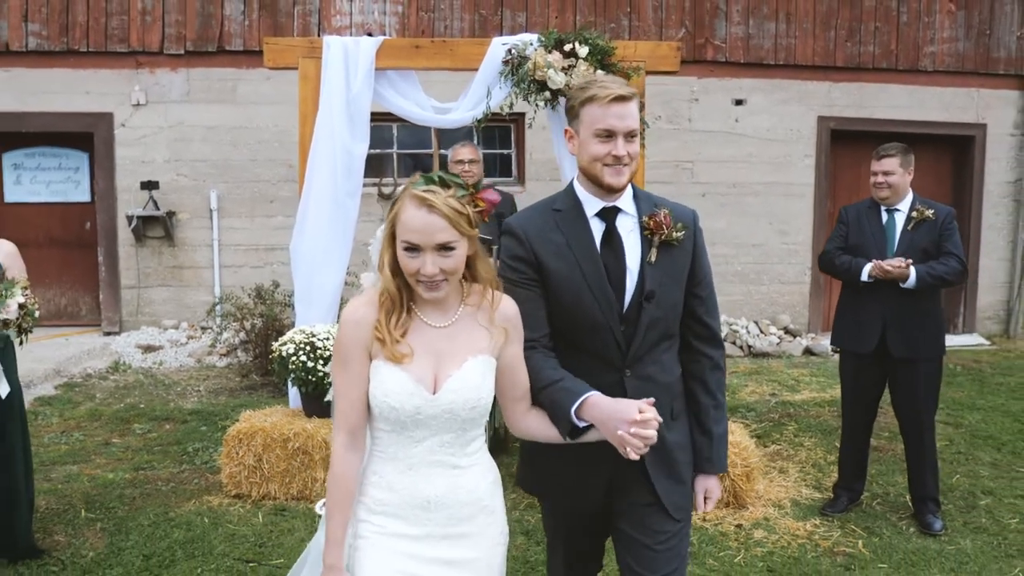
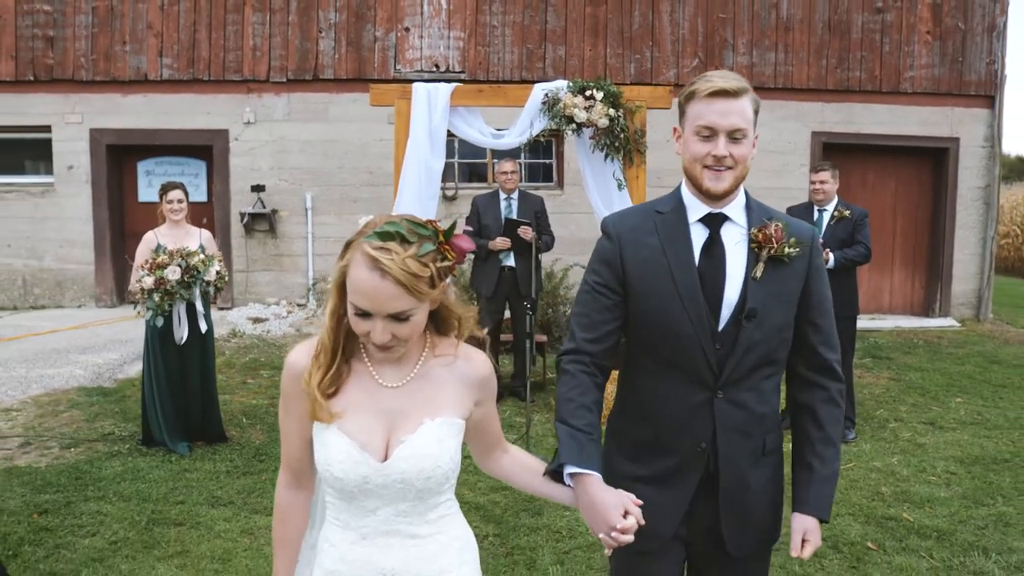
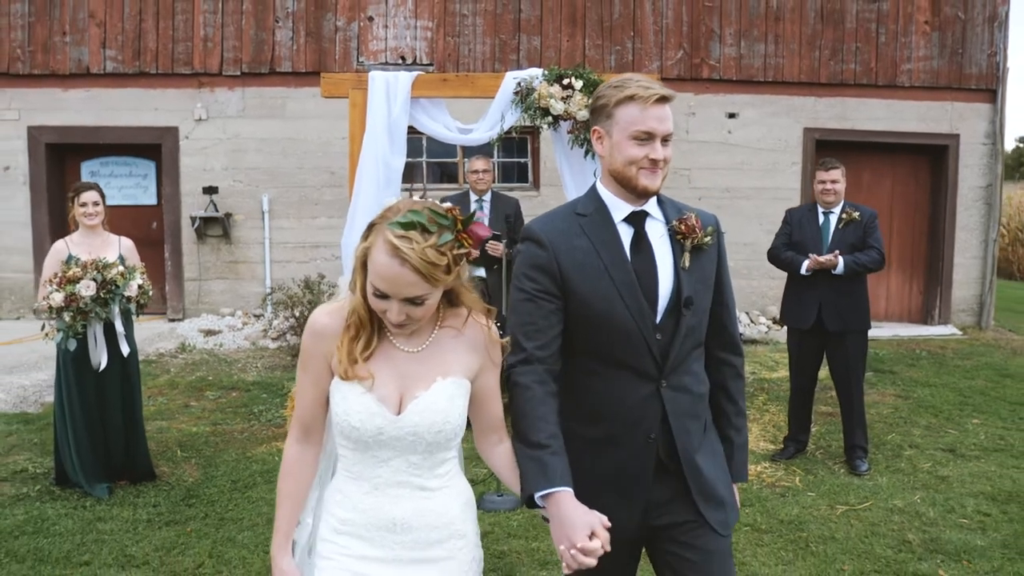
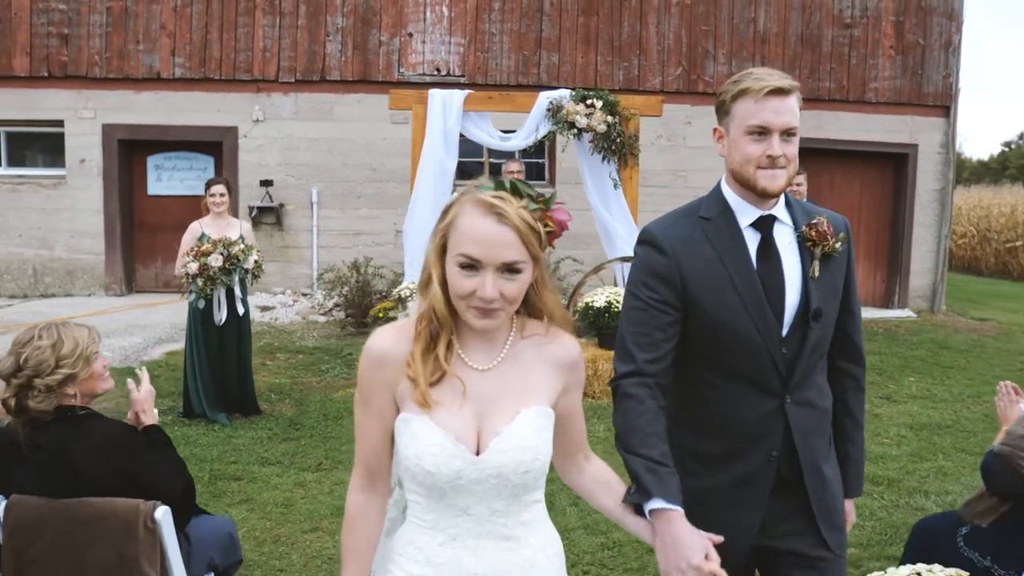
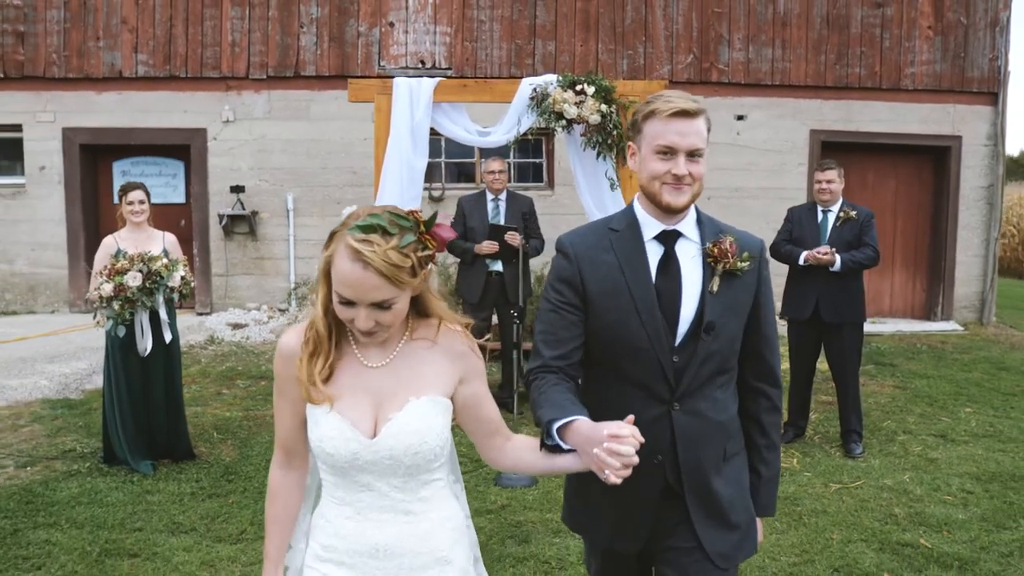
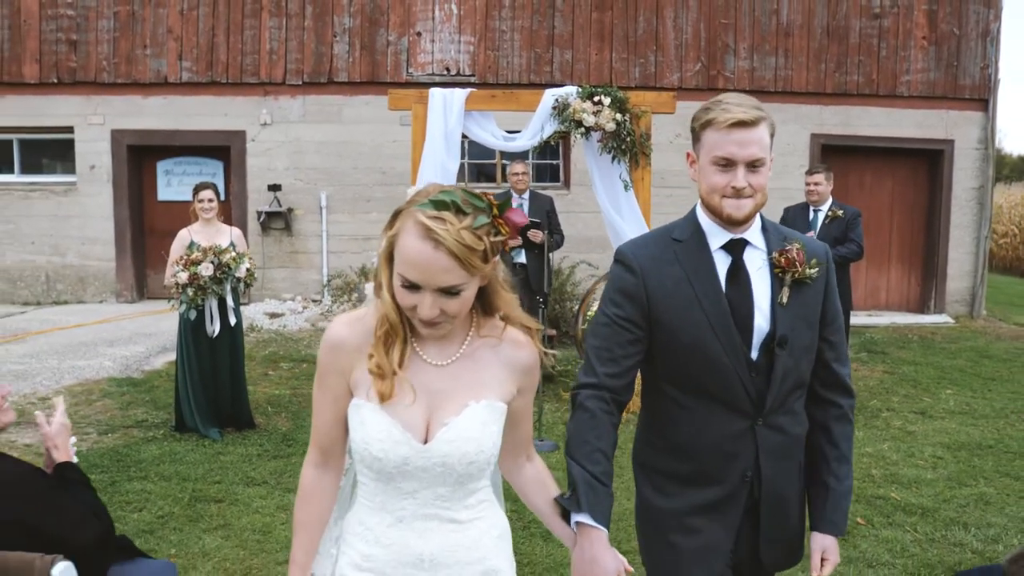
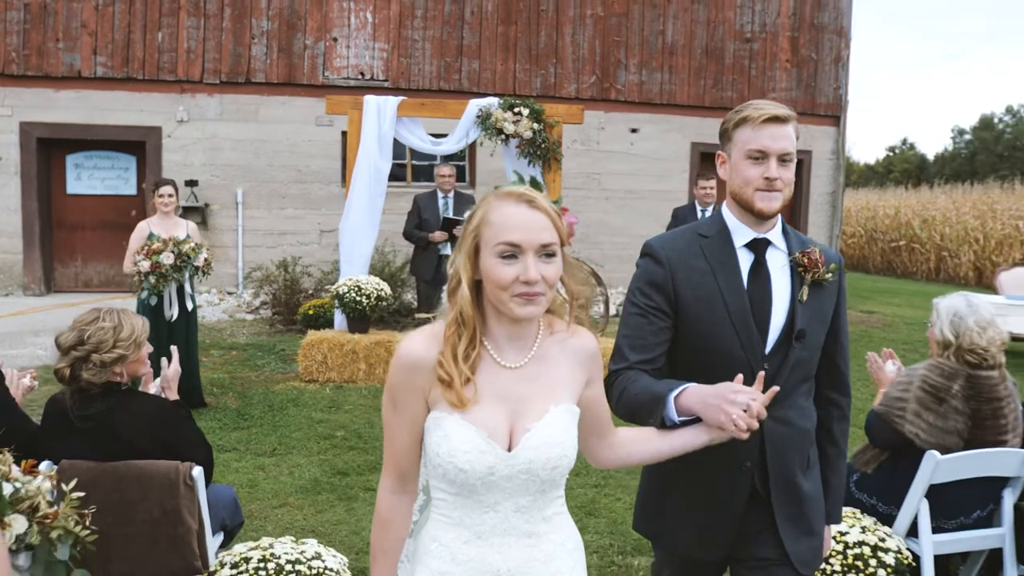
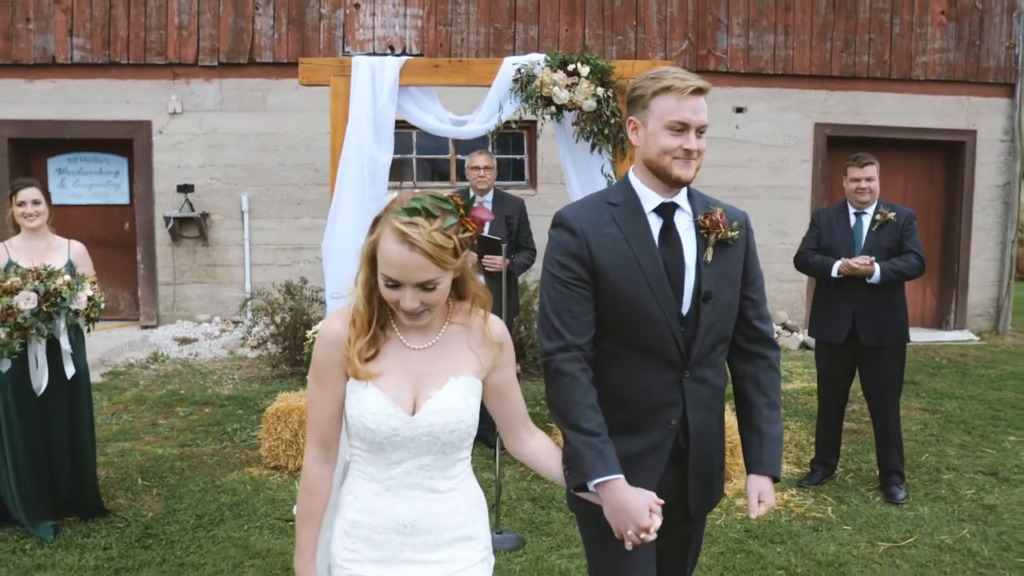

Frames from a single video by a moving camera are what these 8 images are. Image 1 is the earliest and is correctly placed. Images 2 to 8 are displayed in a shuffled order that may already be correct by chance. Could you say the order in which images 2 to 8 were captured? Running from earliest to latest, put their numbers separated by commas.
8, 3, 5, 2, 6, 4, 7
